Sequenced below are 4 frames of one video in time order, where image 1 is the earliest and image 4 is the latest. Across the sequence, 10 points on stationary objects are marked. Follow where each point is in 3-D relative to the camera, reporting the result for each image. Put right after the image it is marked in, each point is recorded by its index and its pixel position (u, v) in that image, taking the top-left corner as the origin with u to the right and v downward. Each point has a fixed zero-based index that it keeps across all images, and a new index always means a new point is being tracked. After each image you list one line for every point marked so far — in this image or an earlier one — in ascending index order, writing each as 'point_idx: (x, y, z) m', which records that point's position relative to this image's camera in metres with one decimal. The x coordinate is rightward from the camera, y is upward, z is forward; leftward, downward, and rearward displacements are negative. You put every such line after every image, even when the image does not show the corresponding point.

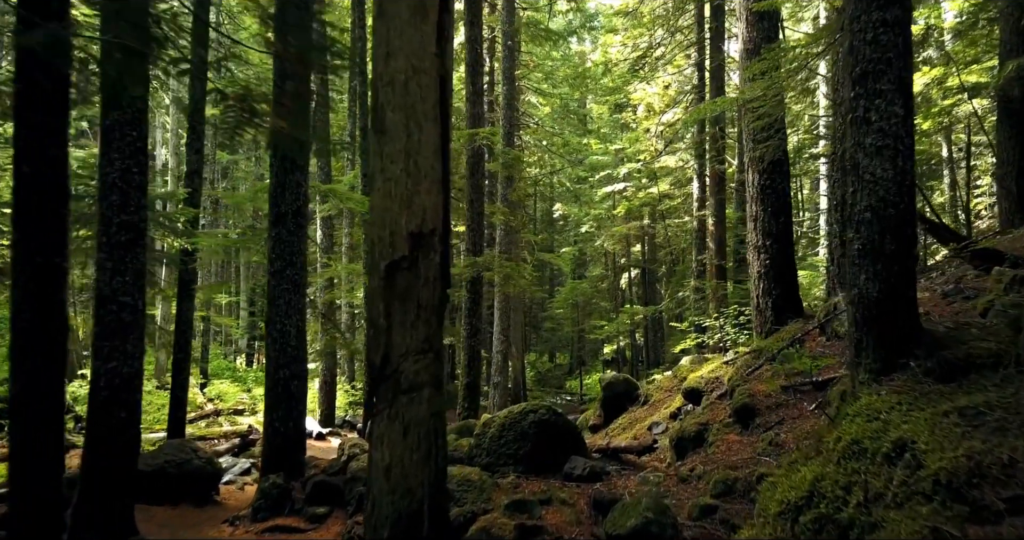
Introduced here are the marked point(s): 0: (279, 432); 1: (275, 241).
0: (-2.6, -1.8, +6.6) m
1: (-2.7, +0.3, +6.7) m
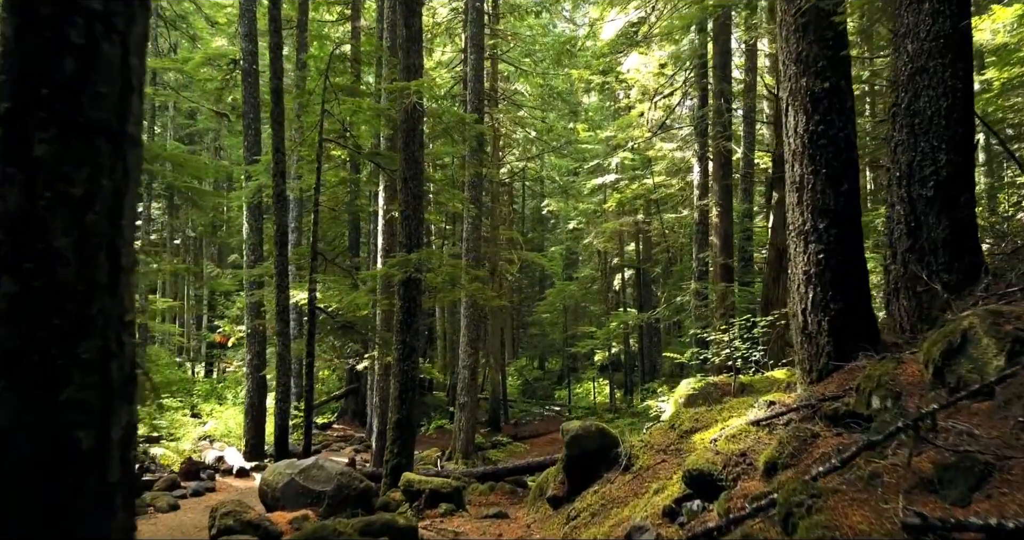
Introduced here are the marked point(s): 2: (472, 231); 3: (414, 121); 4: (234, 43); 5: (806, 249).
0: (-3.4, -1.8, +4.0) m
1: (-3.5, +0.3, +4.1) m
2: (-1.1, +1.1, +16.0) m
3: (-1.5, +2.2, +8.8) m
4: (-6.9, +5.7, +14.6) m
5: (+2.5, +0.2, +5.1) m
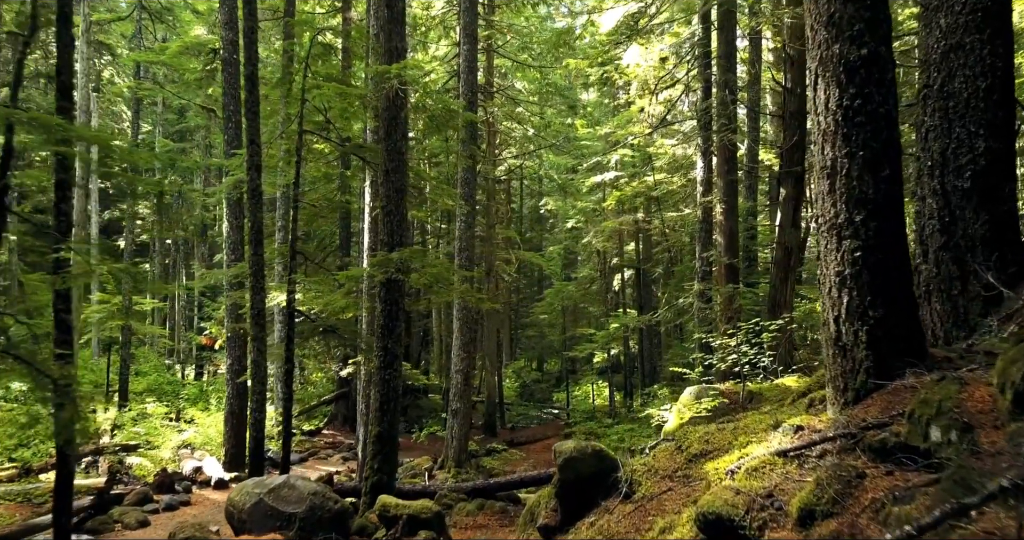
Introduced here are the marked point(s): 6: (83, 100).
0: (-3.5, -1.8, +3.3) m
1: (-3.6, +0.3, +3.4) m
2: (-1.2, +1.1, +15.4) m
3: (-1.6, +2.2, +8.1) m
4: (-7.1, +5.7, +14.0) m
5: (+2.4, +0.2, +4.5) m
6: (-14.0, +5.6, +19.2) m
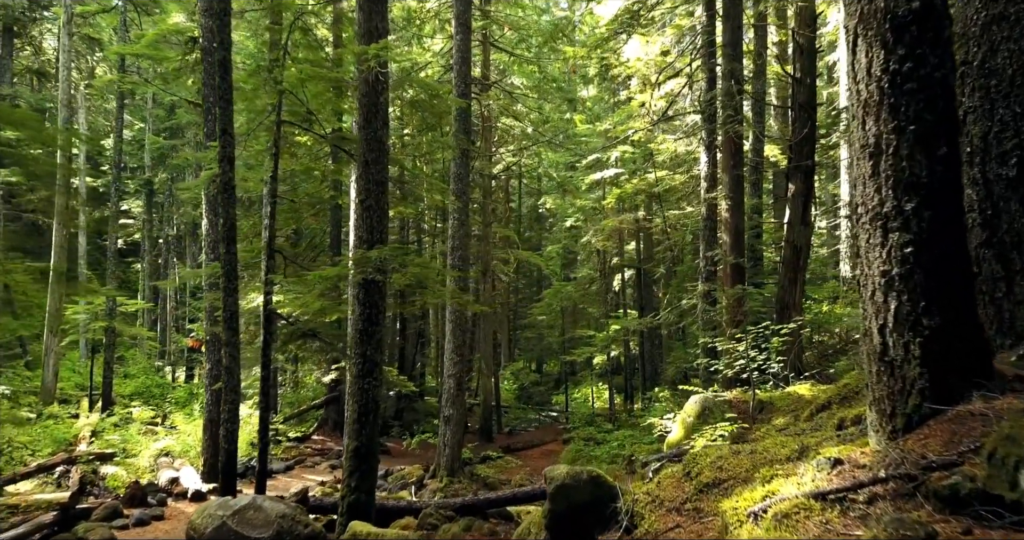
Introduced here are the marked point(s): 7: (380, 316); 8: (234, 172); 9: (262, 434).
0: (-3.6, -1.8, +2.7) m
1: (-3.7, +0.3, +2.8) m
2: (-1.3, +1.1, +14.7) m
3: (-1.7, +2.2, +7.5) m
4: (-7.2, +5.7, +13.3) m
5: (+2.3, +0.2, +3.8) m
6: (-14.2, +5.6, +18.6) m
7: (-1.6, -0.6, +7.3) m
8: (-4.2, +1.5, +8.9) m
9: (-4.1, -2.7, +9.5) m
